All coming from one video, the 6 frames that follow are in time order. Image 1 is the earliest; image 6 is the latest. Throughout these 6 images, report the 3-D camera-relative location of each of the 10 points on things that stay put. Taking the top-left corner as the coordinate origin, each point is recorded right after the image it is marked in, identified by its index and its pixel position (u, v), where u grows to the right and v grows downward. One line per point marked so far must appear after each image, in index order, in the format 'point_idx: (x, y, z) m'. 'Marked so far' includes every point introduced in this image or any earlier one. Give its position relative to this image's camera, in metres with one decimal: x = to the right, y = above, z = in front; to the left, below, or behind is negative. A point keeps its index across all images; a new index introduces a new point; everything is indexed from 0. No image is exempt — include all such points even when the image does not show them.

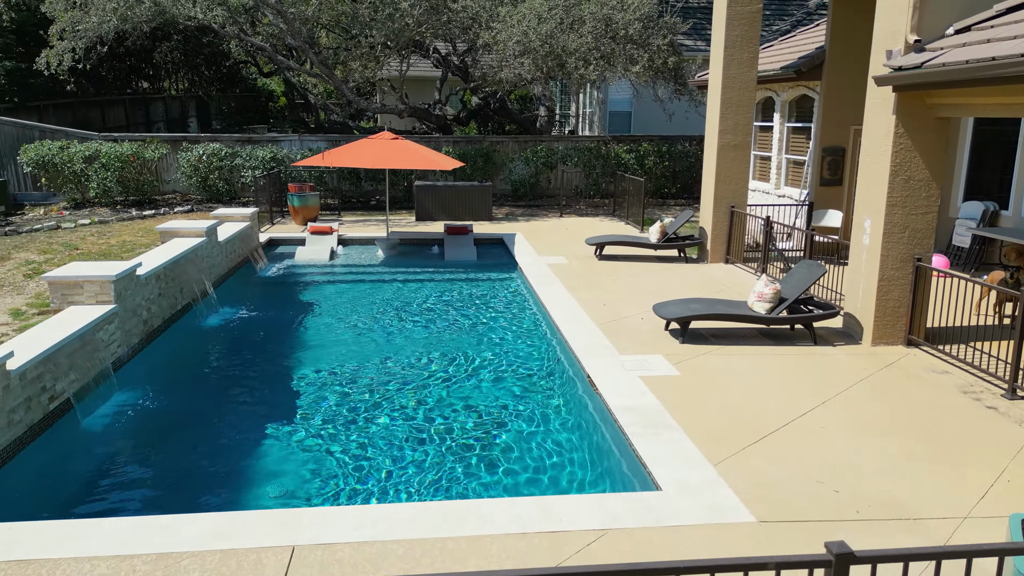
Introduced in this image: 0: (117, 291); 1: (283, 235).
0: (-4.1, 0.0, +7.5) m
1: (-4.6, +1.1, +14.5) m
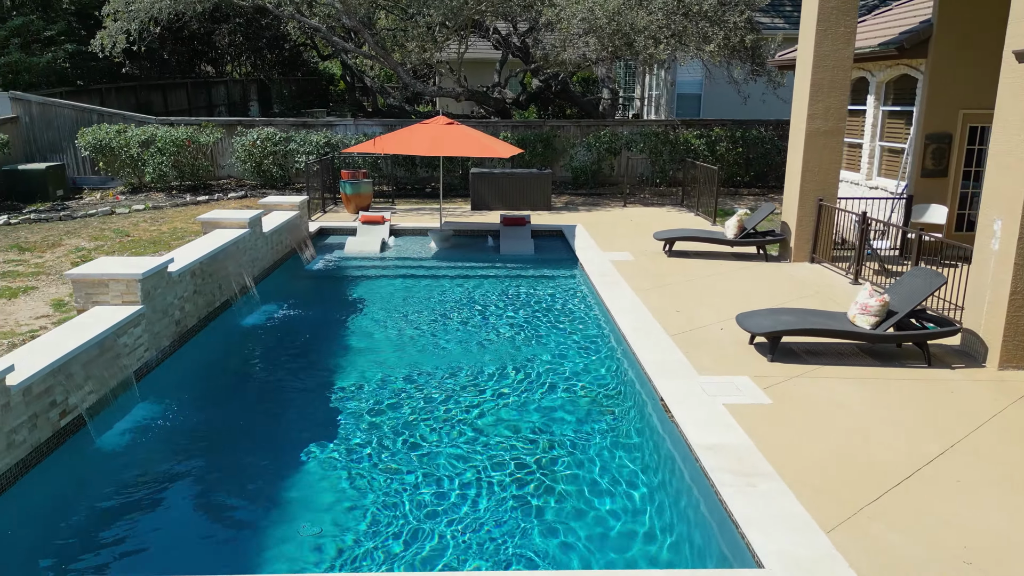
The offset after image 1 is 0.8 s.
0: (-3.5, 0.0, +6.9) m
1: (-3.5, +1.2, +13.9) m
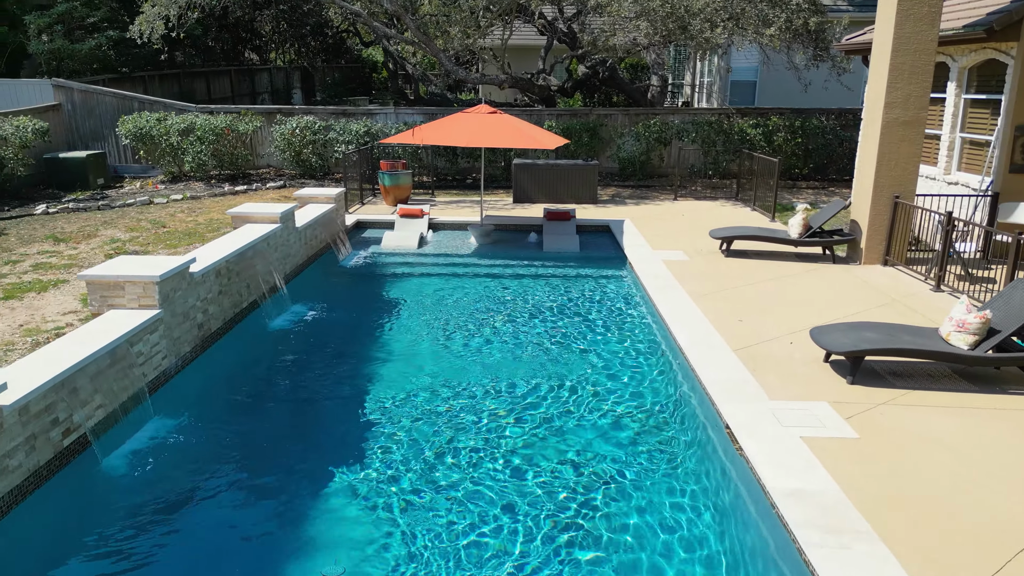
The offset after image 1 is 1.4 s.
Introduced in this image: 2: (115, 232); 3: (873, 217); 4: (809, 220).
0: (-3.1, -0.1, +6.4) m
1: (-2.6, +1.3, +13.3) m
2: (-7.6, +1.1, +13.6) m
3: (+5.3, +1.0, +10.5) m
4: (+4.6, +1.1, +11.1) m
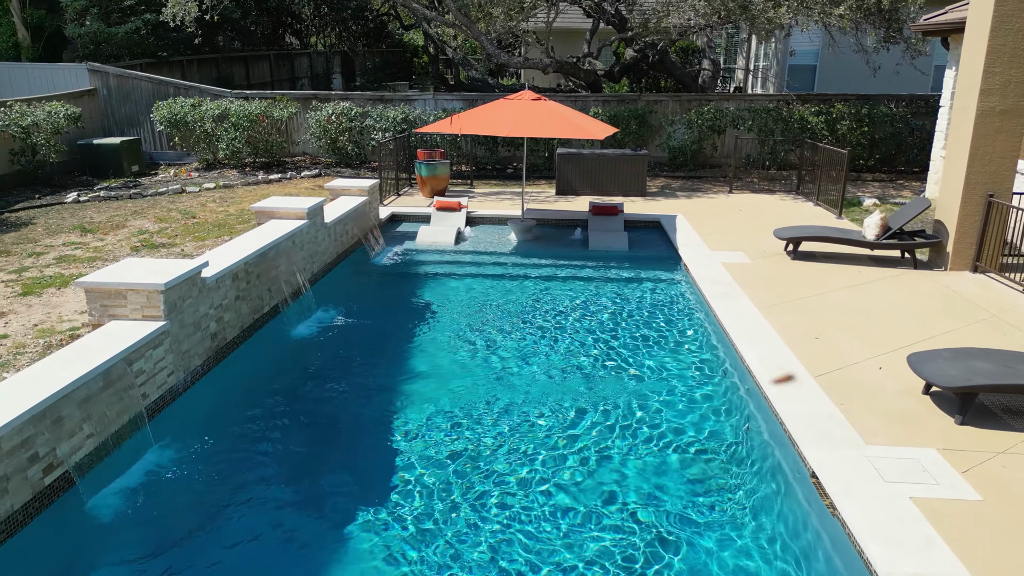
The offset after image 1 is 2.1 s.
0: (-2.7, -0.1, +5.8) m
1: (-1.9, +1.4, +12.6) m
2: (-6.8, +1.2, +13.1) m
3: (+5.9, +0.9, +9.3) m
4: (+5.3, +1.0, +10.0) m
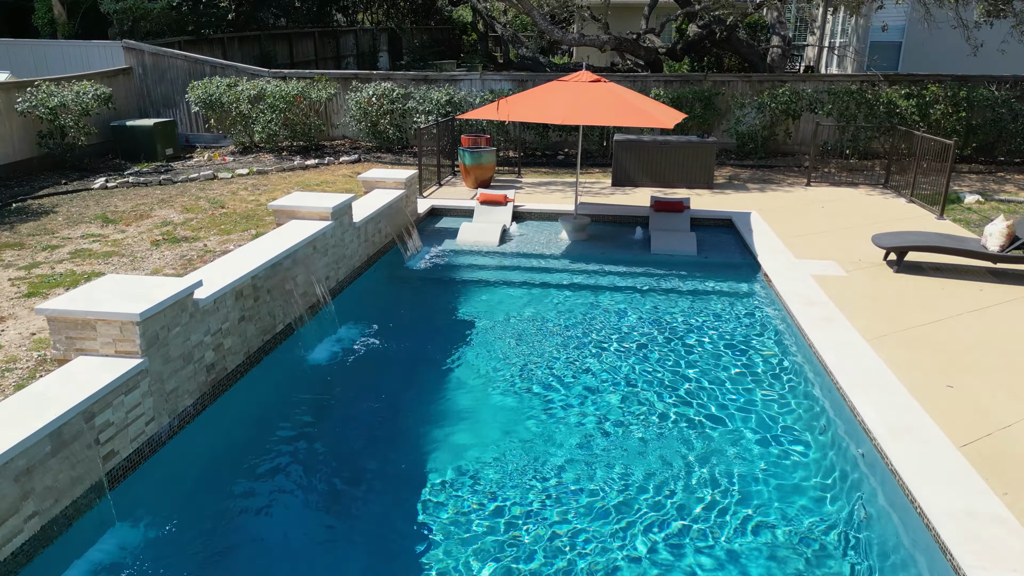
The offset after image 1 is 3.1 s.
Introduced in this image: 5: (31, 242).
0: (-2.4, -0.3, +4.7) m
1: (-1.0, +1.4, +11.4) m
2: (-5.9, +1.3, +12.3) m
3: (+6.5, +0.7, +7.7) m
4: (+5.9, +0.7, +8.4) m
5: (-7.2, +0.7, +10.6) m
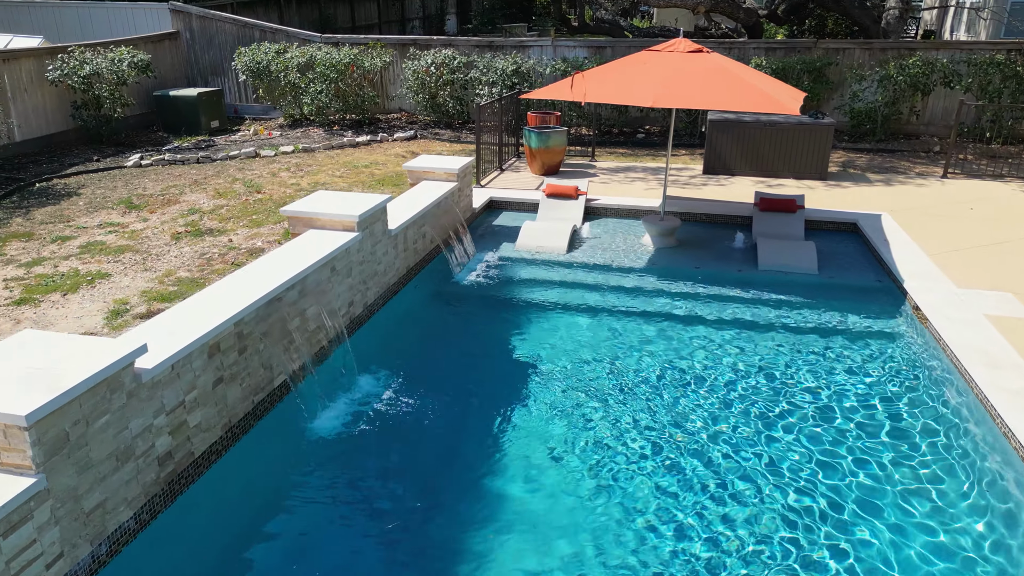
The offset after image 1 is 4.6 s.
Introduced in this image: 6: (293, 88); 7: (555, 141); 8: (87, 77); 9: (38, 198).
0: (-2.0, -0.7, +3.2) m
1: (0.0, +1.3, +9.7) m
2: (-4.8, +1.4, +11.0) m
3: (+7.1, +0.1, +5.3) m
4: (+6.6, +0.3, +6.1) m
5: (-6.2, +0.8, +9.5) m
6: (-4.8, +4.3, +15.3) m
7: (+0.7, +2.2, +10.9) m
8: (-7.7, +3.8, +13.0) m
9: (-7.1, +1.3, +10.6) m
